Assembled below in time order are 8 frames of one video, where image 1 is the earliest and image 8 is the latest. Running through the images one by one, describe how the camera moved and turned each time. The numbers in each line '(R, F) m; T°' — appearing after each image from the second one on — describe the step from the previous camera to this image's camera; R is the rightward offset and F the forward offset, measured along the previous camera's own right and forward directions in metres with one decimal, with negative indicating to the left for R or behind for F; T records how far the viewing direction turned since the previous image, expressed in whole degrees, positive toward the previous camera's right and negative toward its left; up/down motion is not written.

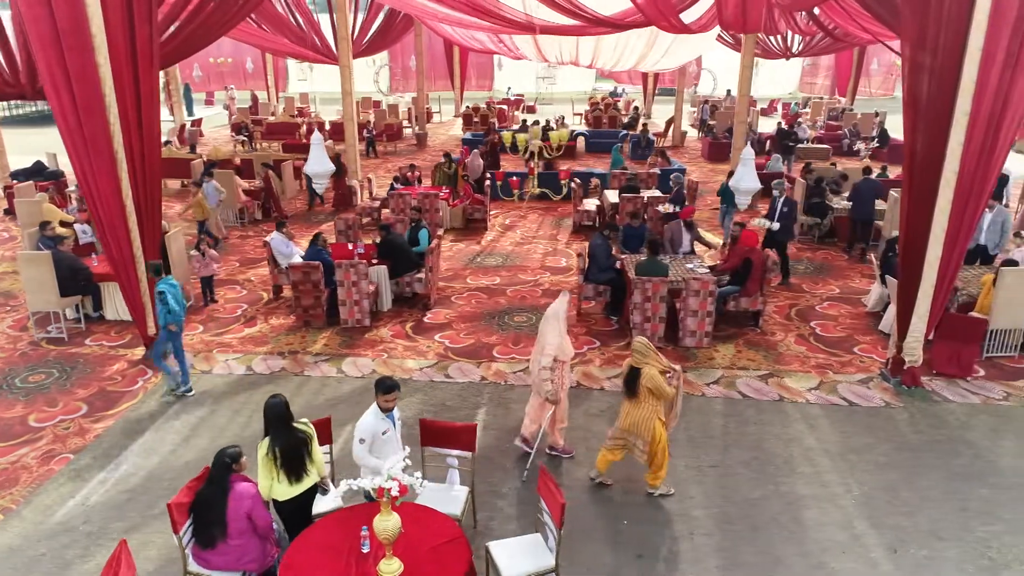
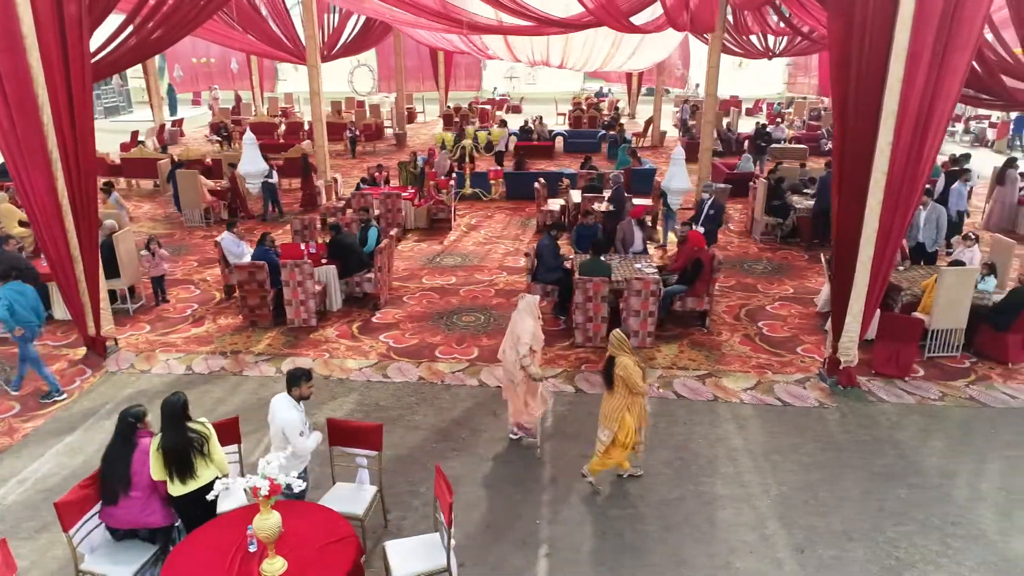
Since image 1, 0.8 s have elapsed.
(+0.5, 0.0) m; 0°
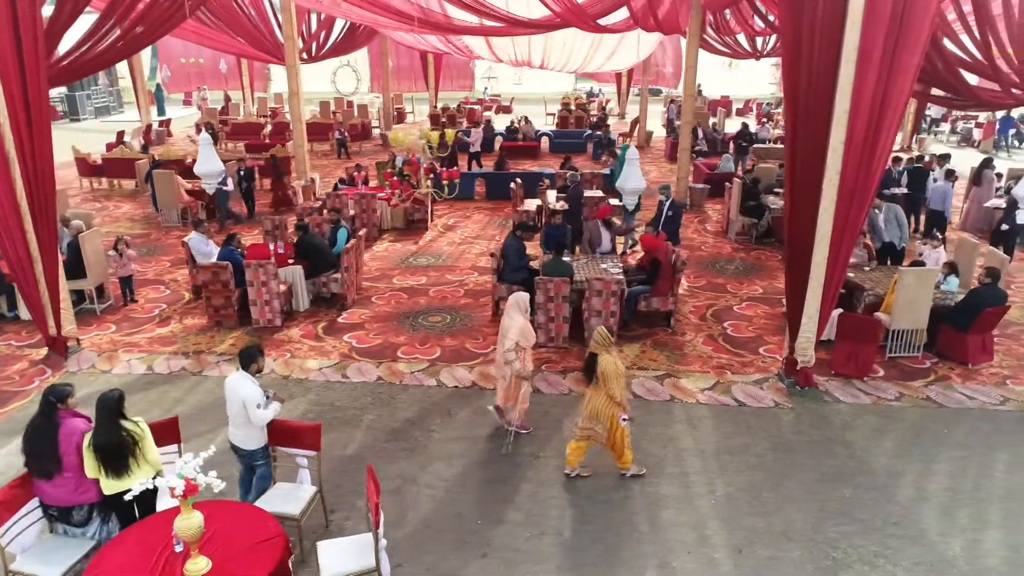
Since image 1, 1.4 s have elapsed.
(+0.4, 0.0) m; 0°
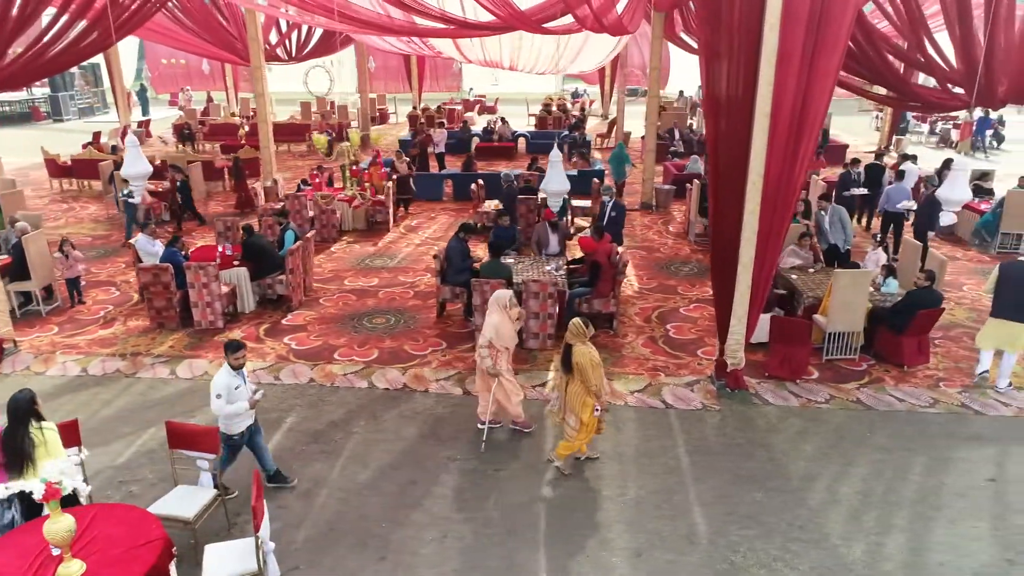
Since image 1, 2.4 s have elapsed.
(+0.6, 0.0) m; 0°
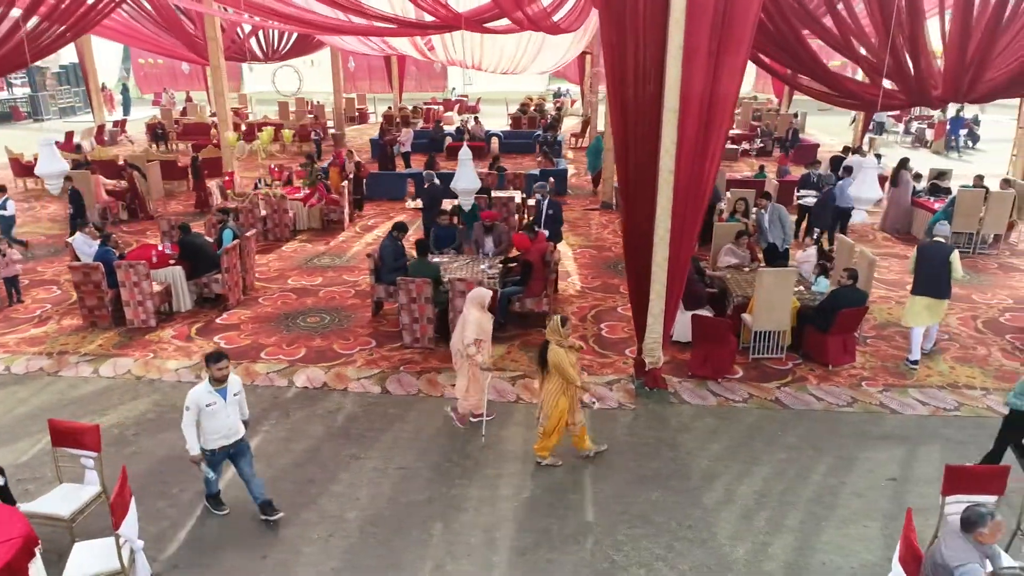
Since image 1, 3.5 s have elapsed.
(+0.7, 0.0) m; 0°
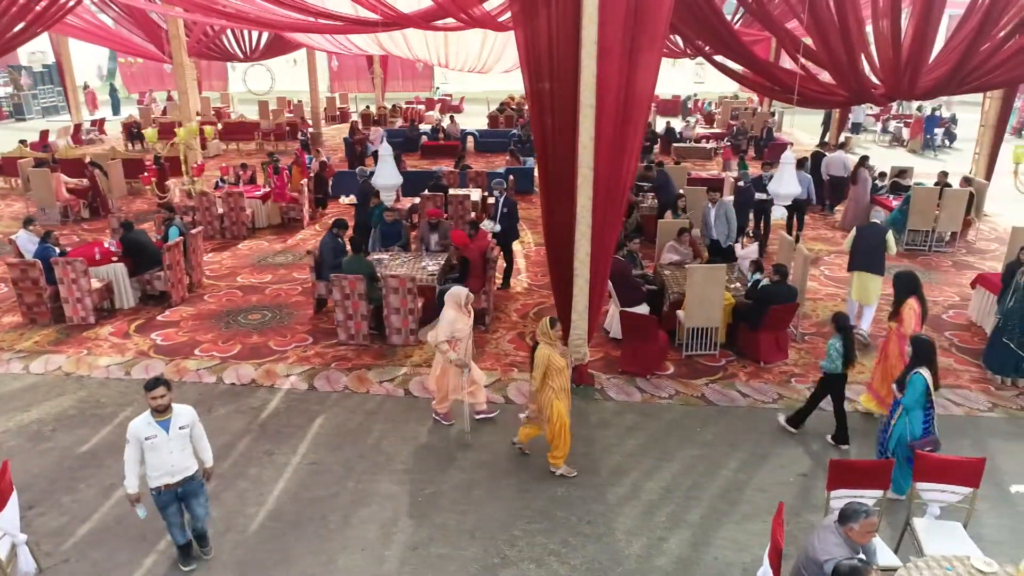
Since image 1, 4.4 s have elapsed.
(+0.6, 0.0) m; 0°
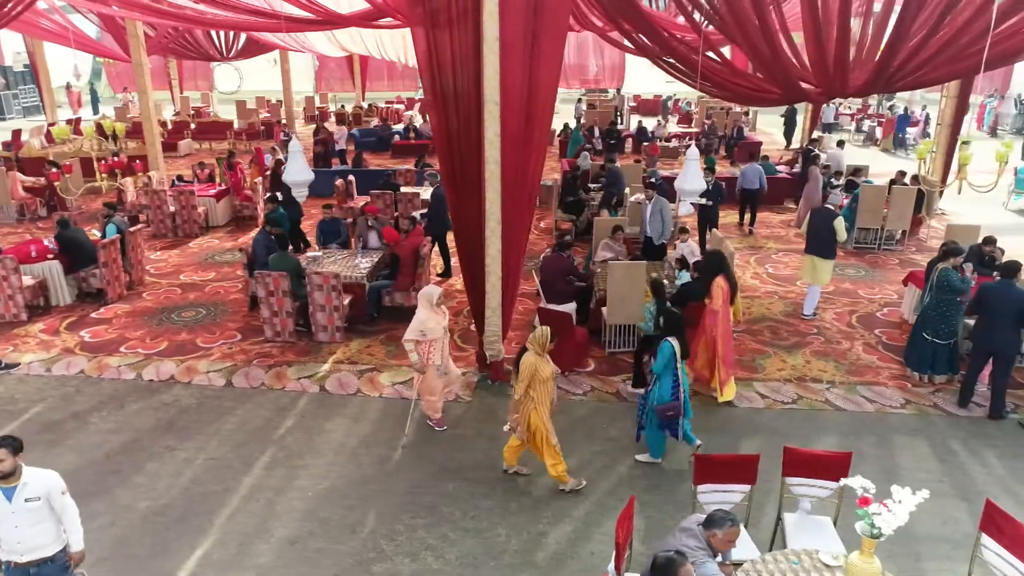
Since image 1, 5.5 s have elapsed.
(+0.7, 0.0) m; 0°
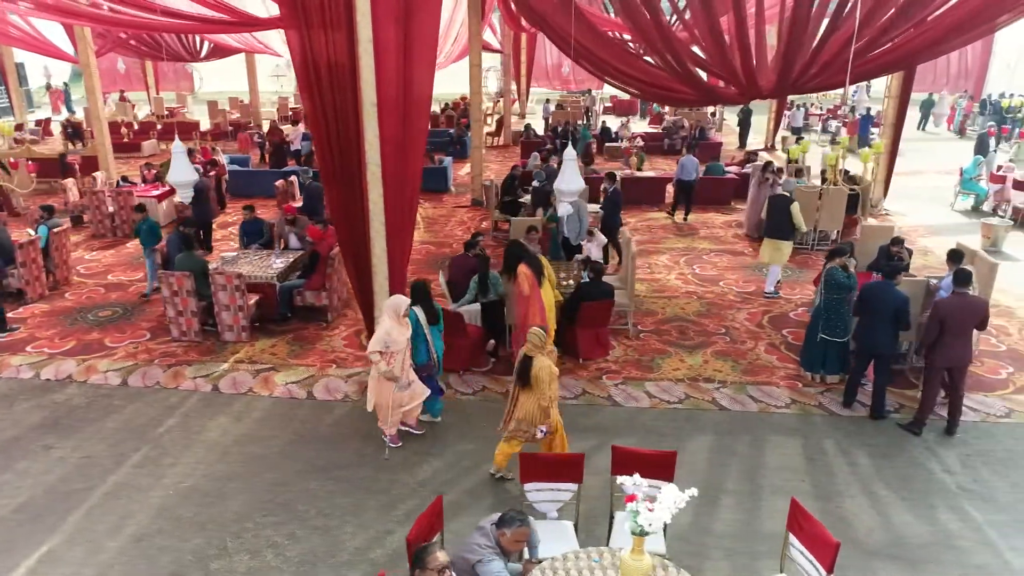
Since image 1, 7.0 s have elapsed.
(+0.9, 0.0) m; 0°
